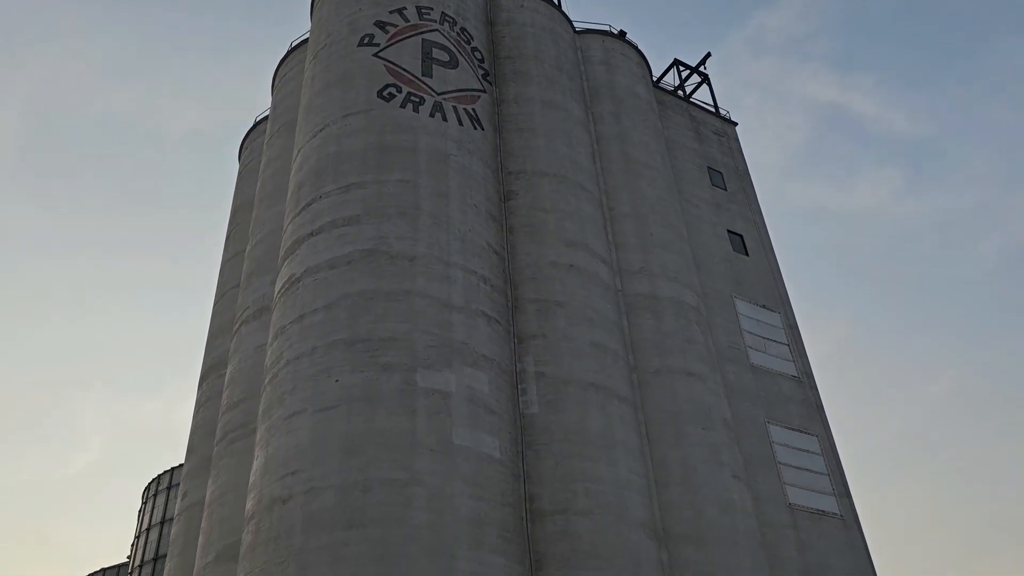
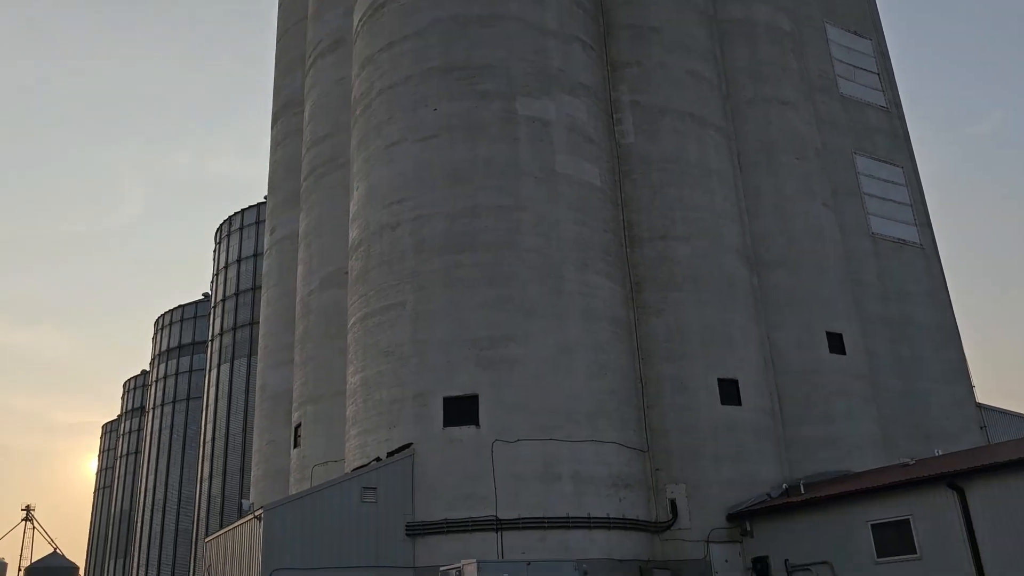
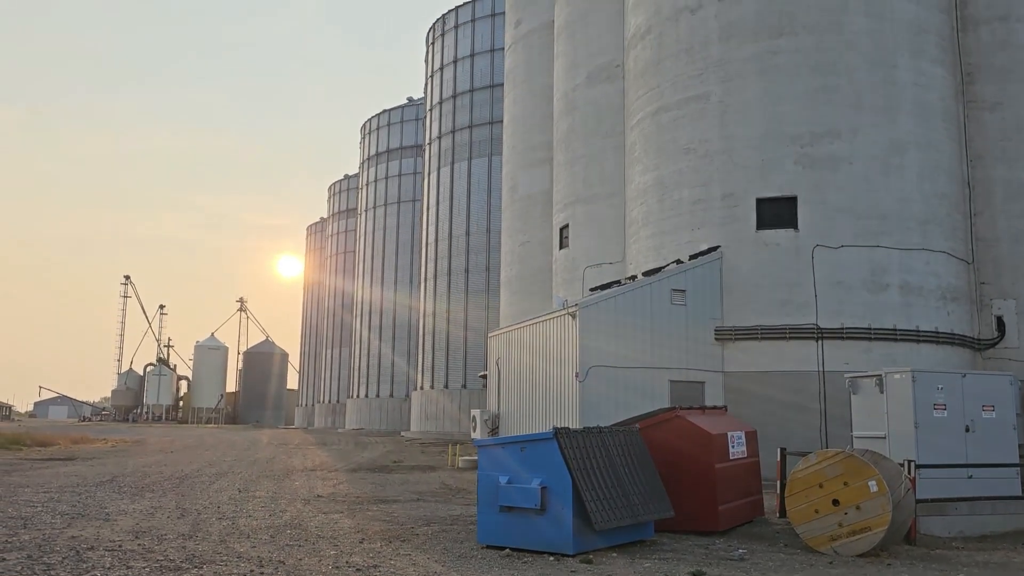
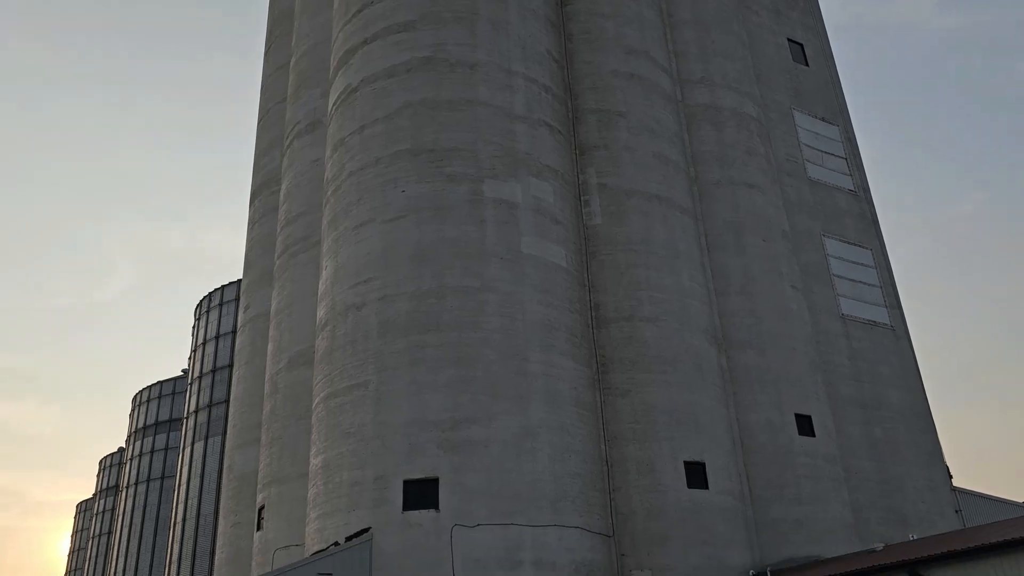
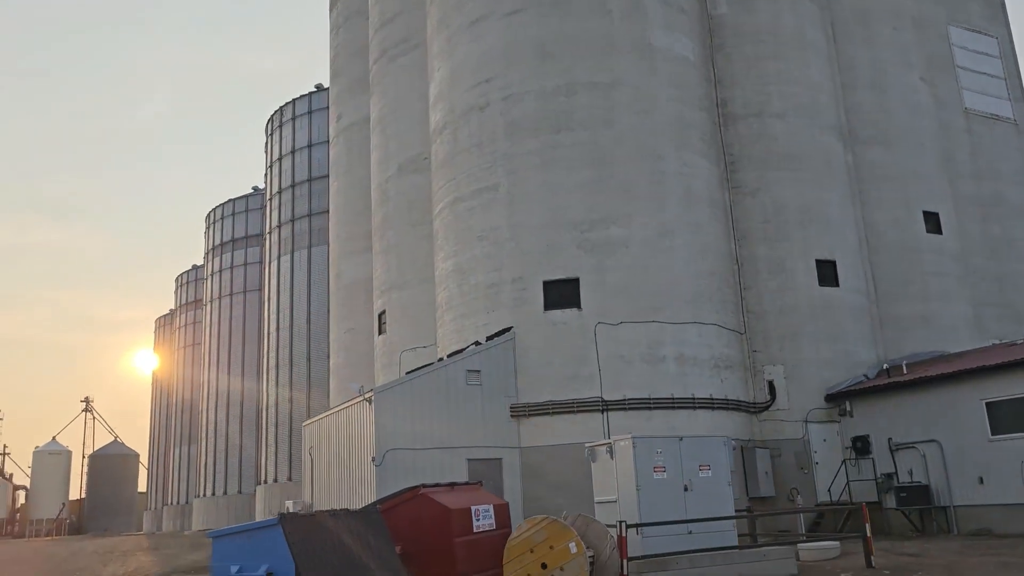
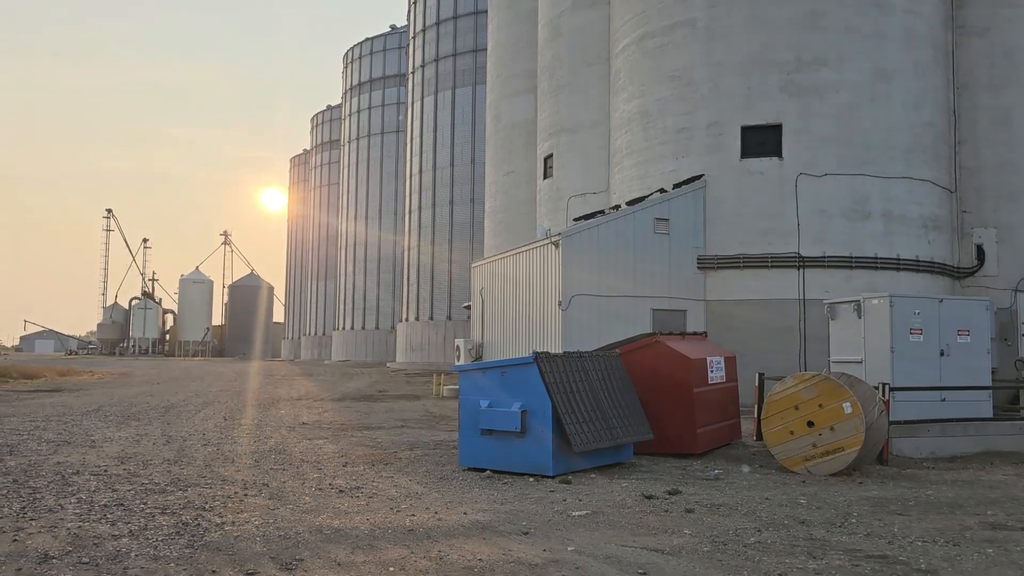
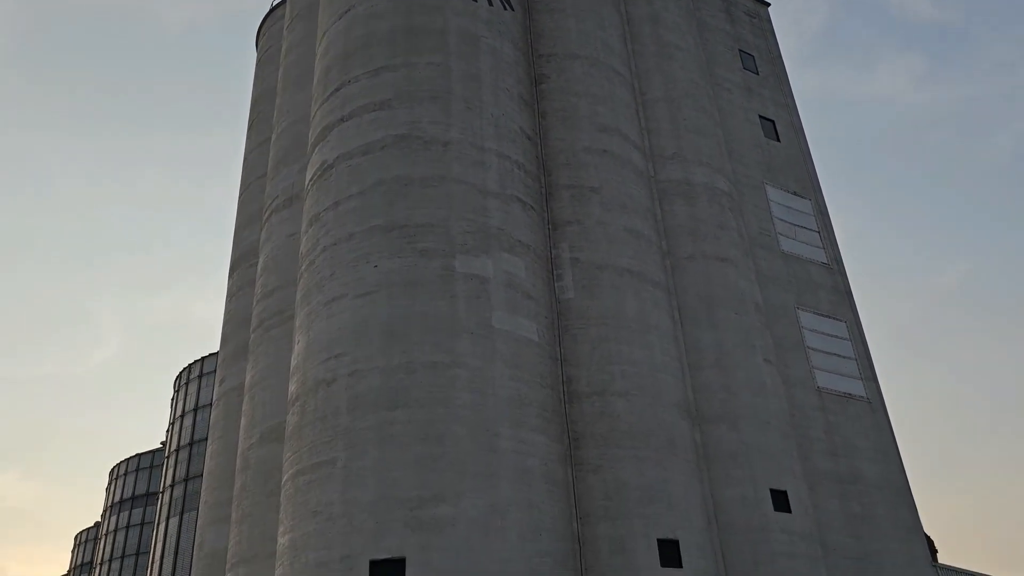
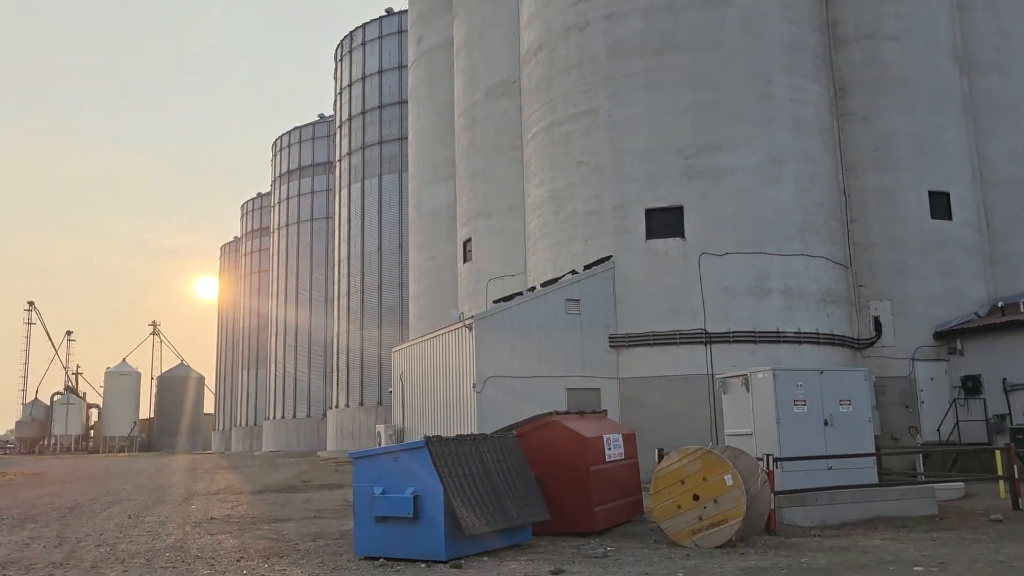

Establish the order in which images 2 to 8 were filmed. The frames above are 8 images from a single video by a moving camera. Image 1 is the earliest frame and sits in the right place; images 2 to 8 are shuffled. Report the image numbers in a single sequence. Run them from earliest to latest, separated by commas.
7, 4, 2, 5, 8, 6, 3
